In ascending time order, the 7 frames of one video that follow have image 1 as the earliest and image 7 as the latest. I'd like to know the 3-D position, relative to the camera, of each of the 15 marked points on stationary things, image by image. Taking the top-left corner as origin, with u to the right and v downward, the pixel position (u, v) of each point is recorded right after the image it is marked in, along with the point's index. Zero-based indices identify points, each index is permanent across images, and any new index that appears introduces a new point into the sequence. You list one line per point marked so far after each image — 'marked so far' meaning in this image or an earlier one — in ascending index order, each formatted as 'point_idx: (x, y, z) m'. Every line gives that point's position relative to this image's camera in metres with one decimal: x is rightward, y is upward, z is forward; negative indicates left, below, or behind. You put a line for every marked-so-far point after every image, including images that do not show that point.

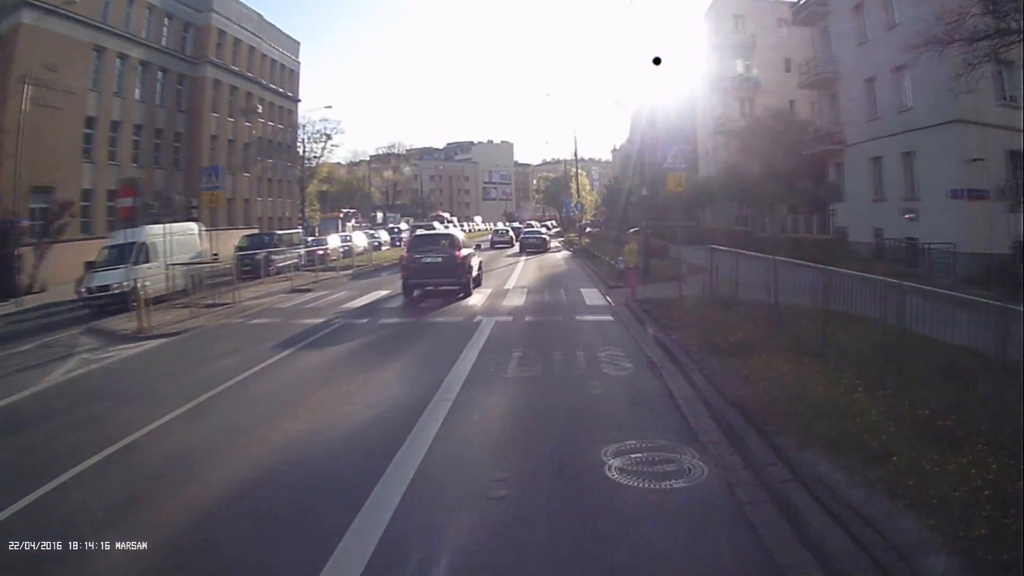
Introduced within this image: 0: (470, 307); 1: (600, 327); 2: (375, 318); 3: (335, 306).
0: (-1.0, -0.4, +16.8) m
1: (+1.6, -0.7, +14.0) m
2: (-3.1, -0.6, +16.7) m
3: (-4.6, -0.6, +18.9) m
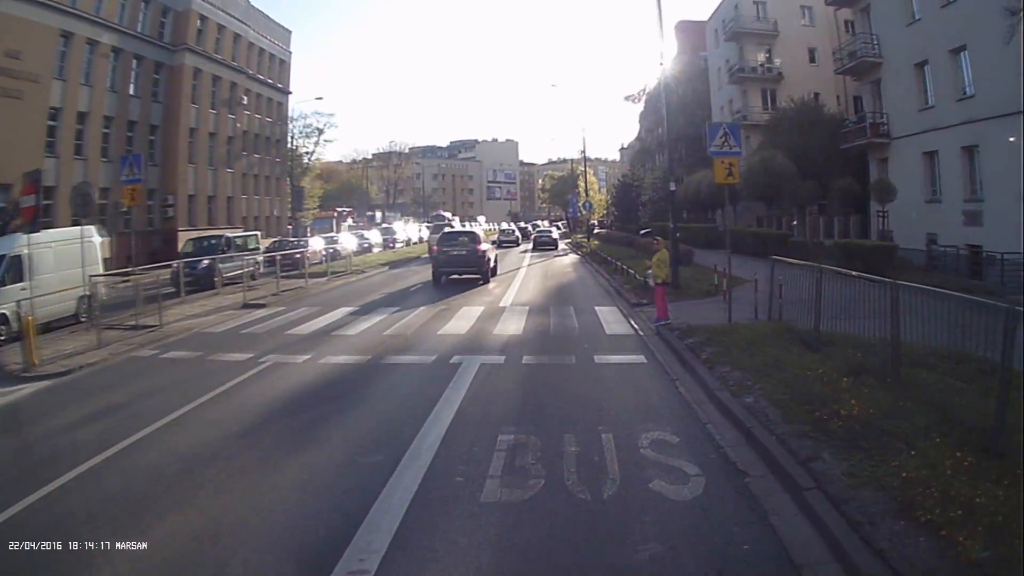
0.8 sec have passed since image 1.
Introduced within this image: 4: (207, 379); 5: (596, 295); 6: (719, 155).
0: (-1.1, -0.8, +12.7) m
1: (+1.5, -1.1, +9.9) m
2: (-3.2, -1.0, +12.5) m
3: (-4.6, -0.9, +14.8) m
4: (-4.8, -1.3, +11.4) m
5: (+2.2, -0.2, +19.6) m
6: (+3.5, +2.3, +12.5) m
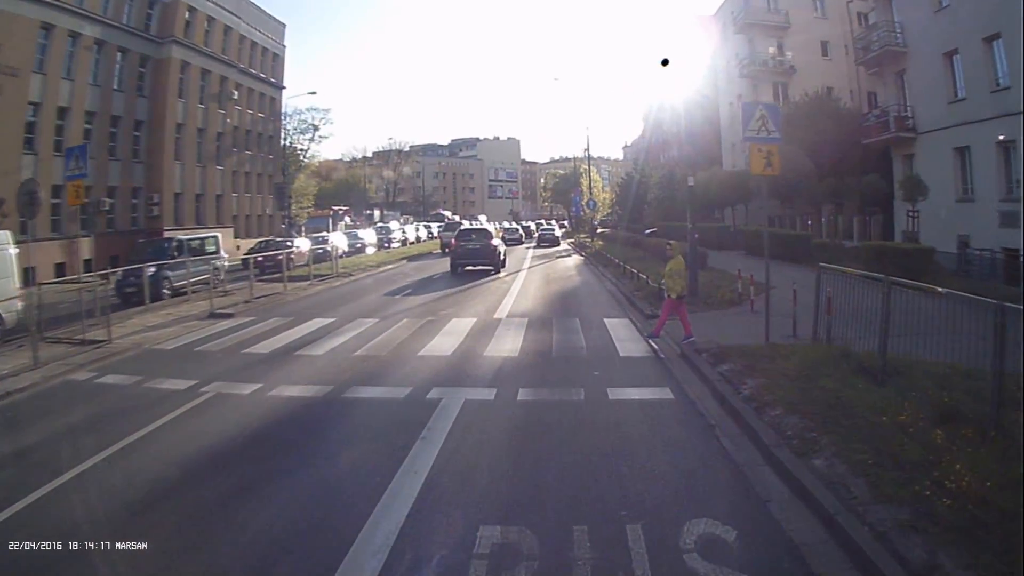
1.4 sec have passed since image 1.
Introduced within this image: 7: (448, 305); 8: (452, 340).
0: (-1.1, -1.0, +10.7) m
1: (+1.4, -1.3, +7.9) m
2: (-3.3, -1.2, +10.5) m
3: (-4.7, -1.1, +12.8) m
4: (-4.8, -1.5, +9.3) m
5: (+2.1, -0.4, +17.6) m
6: (+3.4, +2.1, +10.5) m
7: (-1.5, -0.4, +16.7) m
8: (-1.0, -0.8, +11.8) m
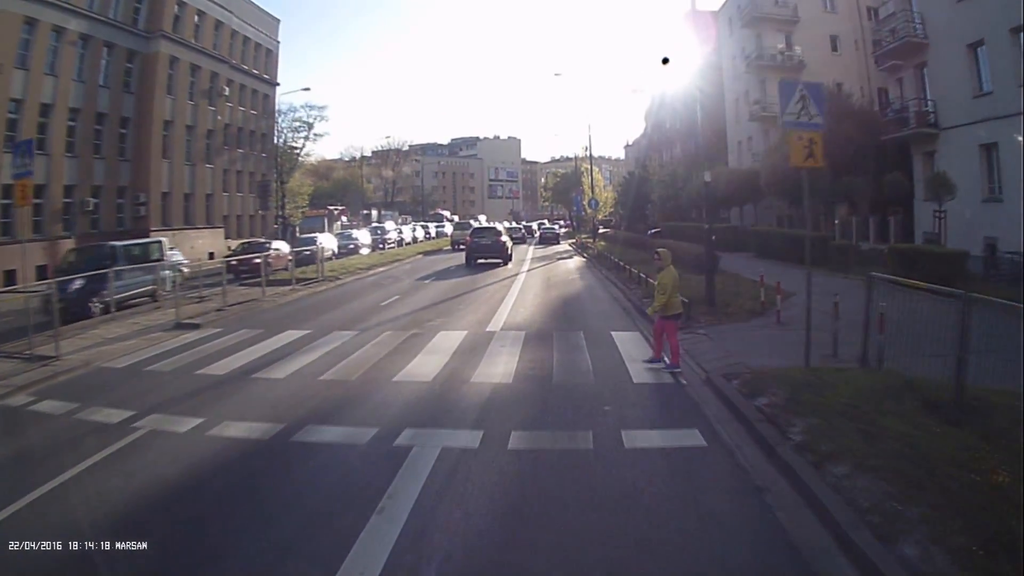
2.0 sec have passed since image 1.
0: (-1.2, -1.1, +9.1) m
1: (+1.3, -1.4, +6.2) m
2: (-3.4, -1.4, +8.9) m
3: (-4.8, -1.3, +11.2) m
4: (-4.9, -1.7, +7.7) m
5: (+2.1, -0.5, +16.0) m
6: (+3.4, +1.9, +8.9) m
7: (-1.5, -0.6, +15.1) m
8: (-1.1, -1.0, +10.1) m
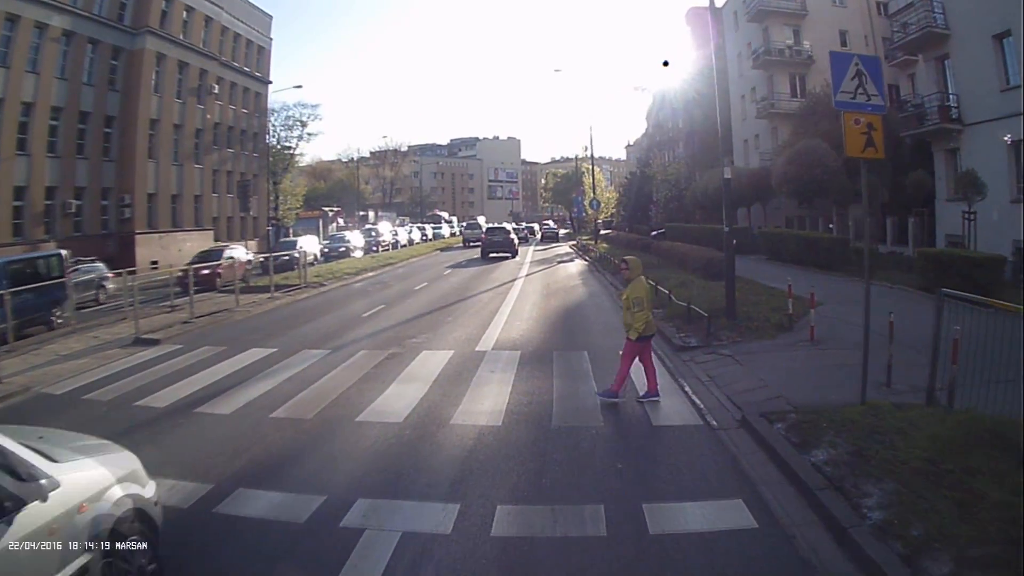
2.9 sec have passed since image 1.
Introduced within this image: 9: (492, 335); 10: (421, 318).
0: (-1.3, -1.3, +7.4) m
1: (+1.2, -1.6, +4.6) m
2: (-3.5, -1.6, +7.3) m
3: (-4.9, -1.5, +9.6) m
4: (-5.0, -1.9, +6.1) m
5: (+2.0, -0.7, +14.3) m
6: (+3.3, +1.7, +7.3) m
7: (-1.6, -0.8, +13.5) m
8: (-1.2, -1.2, +8.5) m
9: (-0.3, -0.8, +13.1) m
10: (-1.9, -0.6, +15.5) m
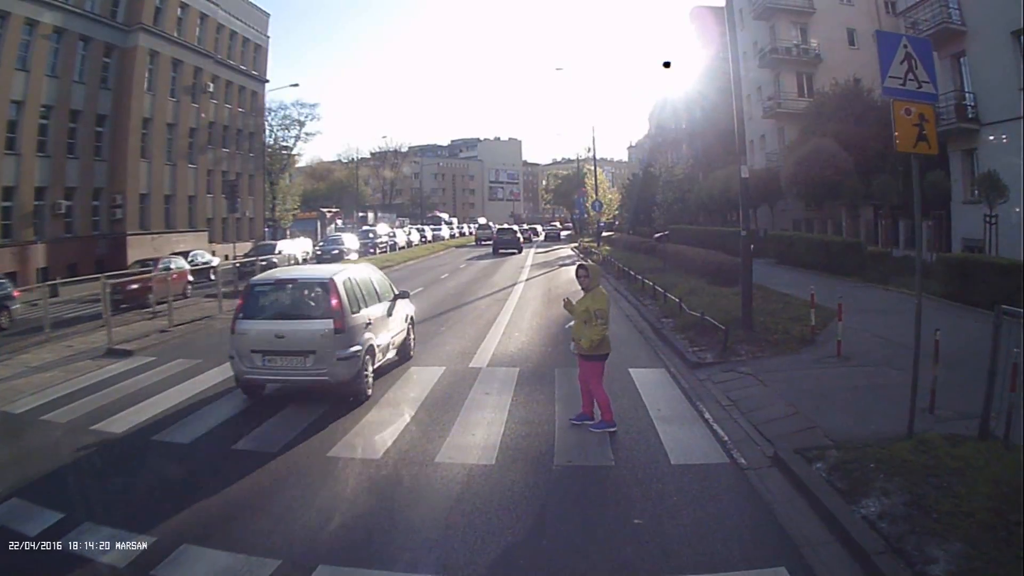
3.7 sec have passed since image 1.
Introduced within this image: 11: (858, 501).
0: (-1.4, -1.4, +6.5) m
1: (+1.2, -1.7, +3.7) m
2: (-3.5, -1.7, +6.3) m
3: (-4.9, -1.6, +8.6) m
4: (-5.1, -2.0, +5.2) m
5: (+1.9, -0.9, +13.4) m
6: (+3.2, +1.6, +6.3) m
7: (-1.6, -0.9, +12.5) m
8: (-1.2, -1.3, +7.6) m
9: (-0.4, -0.9, +12.2) m
10: (-1.9, -0.8, +14.5) m
11: (+2.5, -1.5, +5.4) m
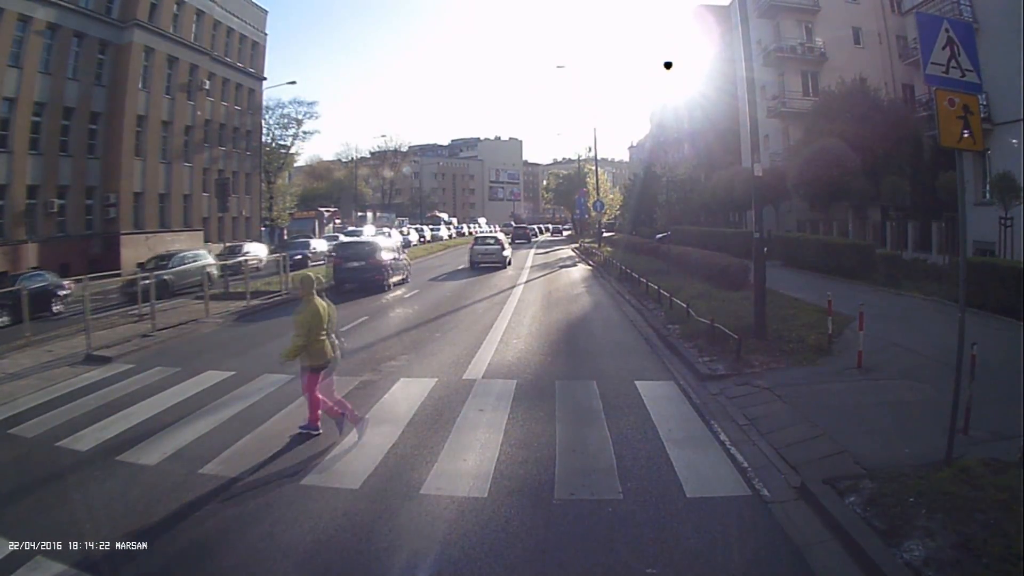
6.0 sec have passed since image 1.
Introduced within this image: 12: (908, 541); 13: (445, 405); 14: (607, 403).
0: (-1.4, -1.5, +5.8) m
1: (+1.2, -1.8, +3.0) m
2: (-3.6, -1.8, +5.7) m
3: (-4.9, -1.7, +8.0) m
4: (-5.1, -2.0, +4.5) m
5: (+1.9, -0.9, +12.7) m
6: (+3.2, +1.5, +5.6) m
7: (-1.7, -1.0, +11.9) m
8: (-1.2, -1.4, +6.9) m
9: (-0.4, -1.0, +11.5) m
10: (-1.9, -0.8, +13.9) m
11: (+2.4, -1.5, +4.7) m
12: (+2.5, -1.6, +4.6) m
13: (-0.7, -1.2, +8.6) m
14: (+1.1, -1.3, +8.6) m
